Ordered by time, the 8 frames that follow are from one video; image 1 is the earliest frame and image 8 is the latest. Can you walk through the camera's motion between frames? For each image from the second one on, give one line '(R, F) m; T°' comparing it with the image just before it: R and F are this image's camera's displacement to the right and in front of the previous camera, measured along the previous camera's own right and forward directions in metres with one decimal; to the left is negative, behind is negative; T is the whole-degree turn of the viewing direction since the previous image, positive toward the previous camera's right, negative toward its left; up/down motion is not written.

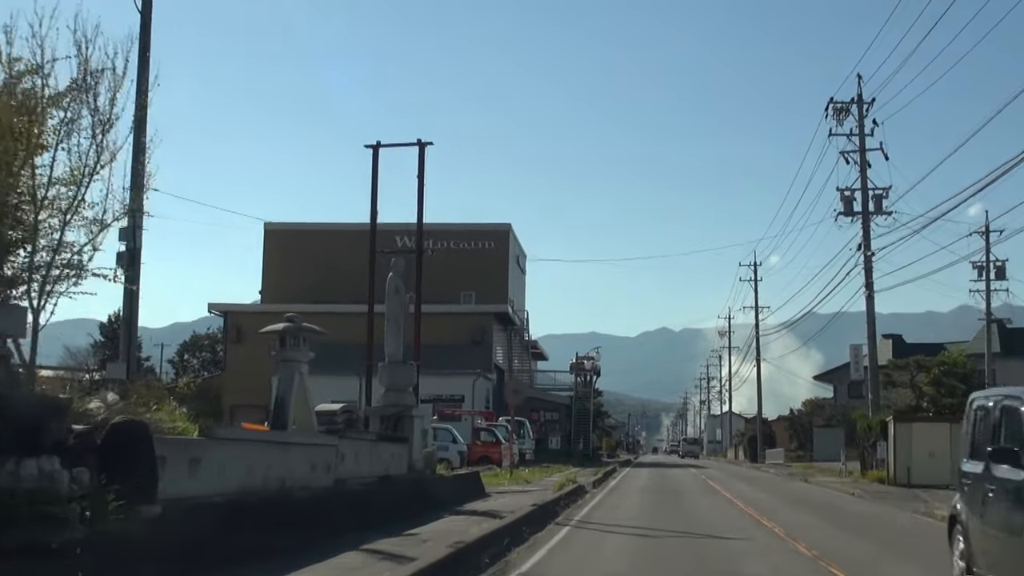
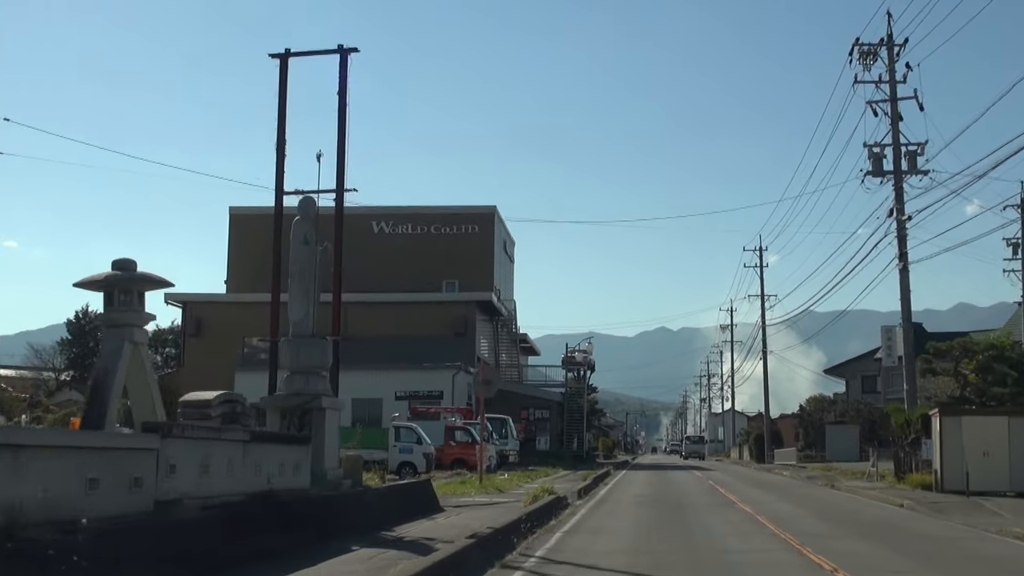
(+0.6, +5.2) m; 0°
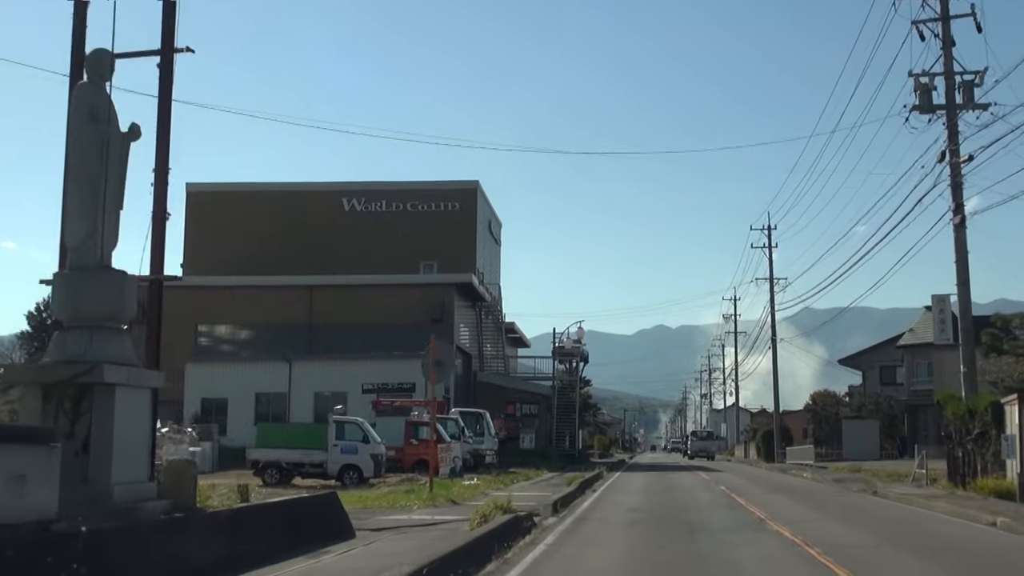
(+0.6, +5.8) m; 0°
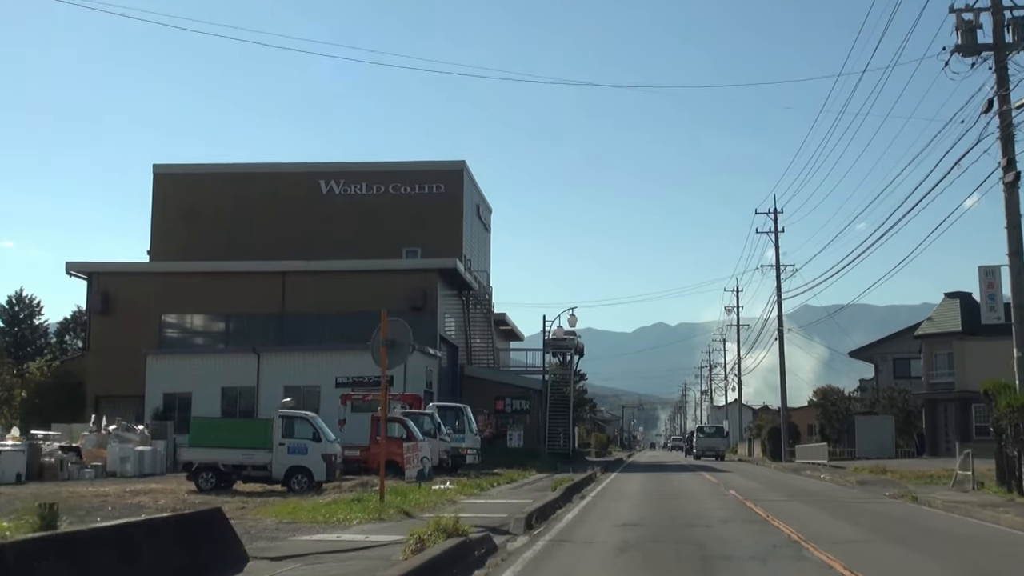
(+0.4, +3.7) m; 0°
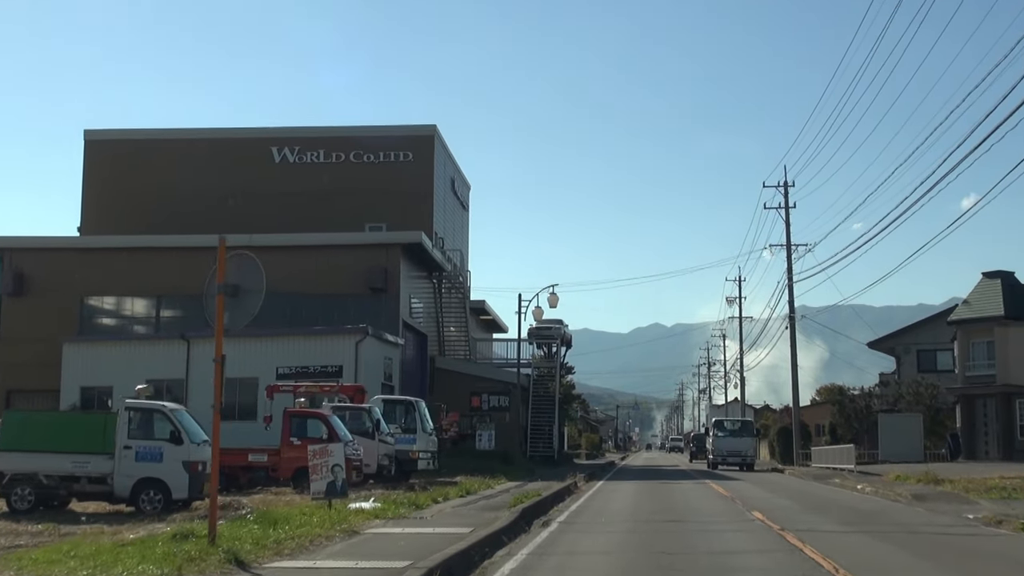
(+0.7, +6.3) m; 0°
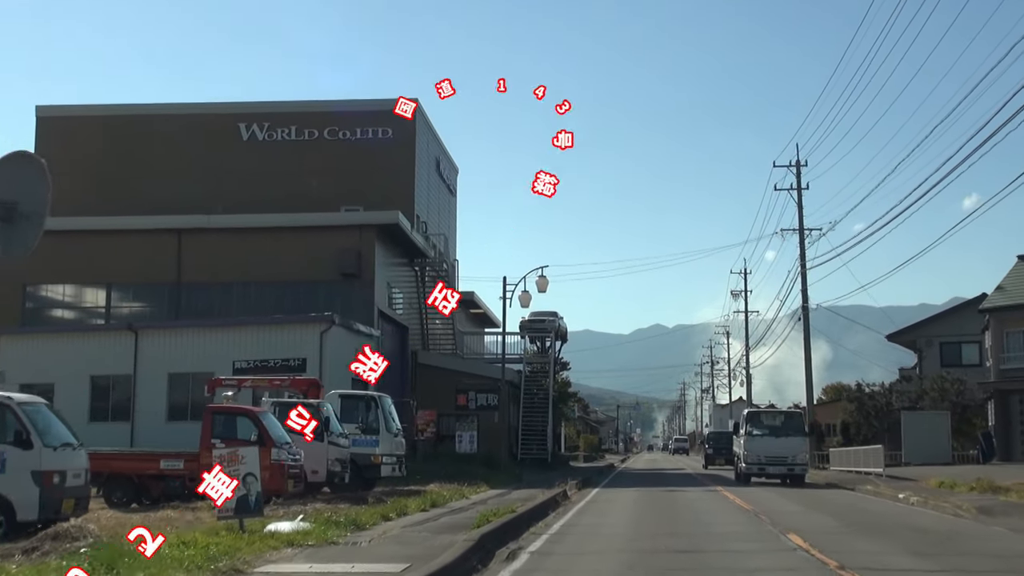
(+0.4, +3.9) m; 0°
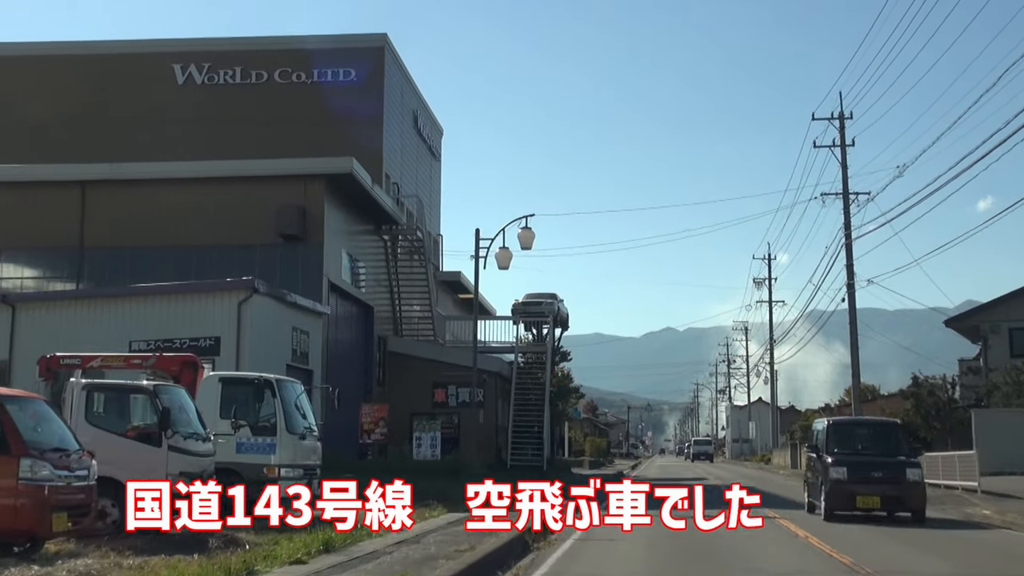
(+0.6, +7.3) m; 0°
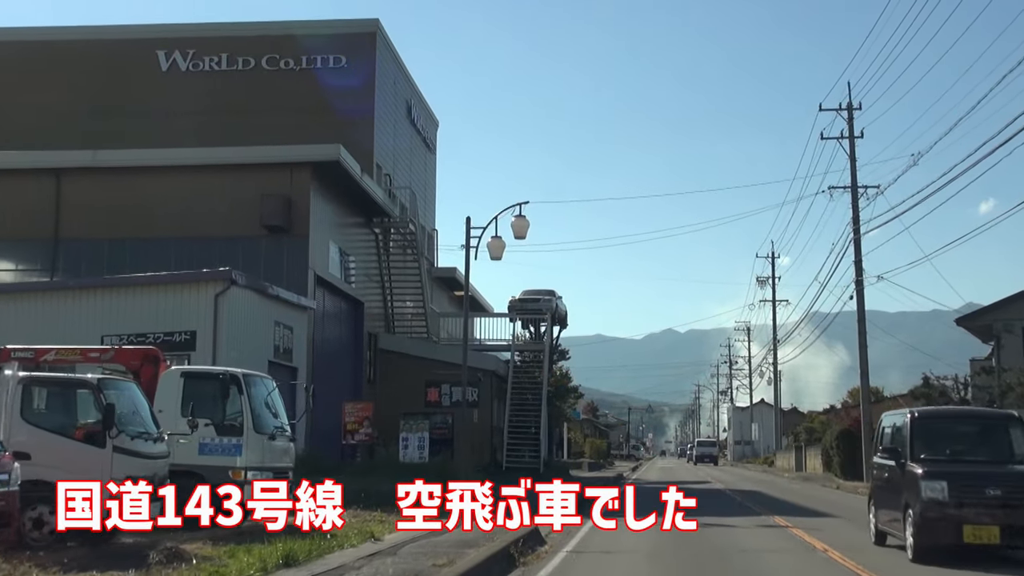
(+0.1, +1.4) m; 0°
